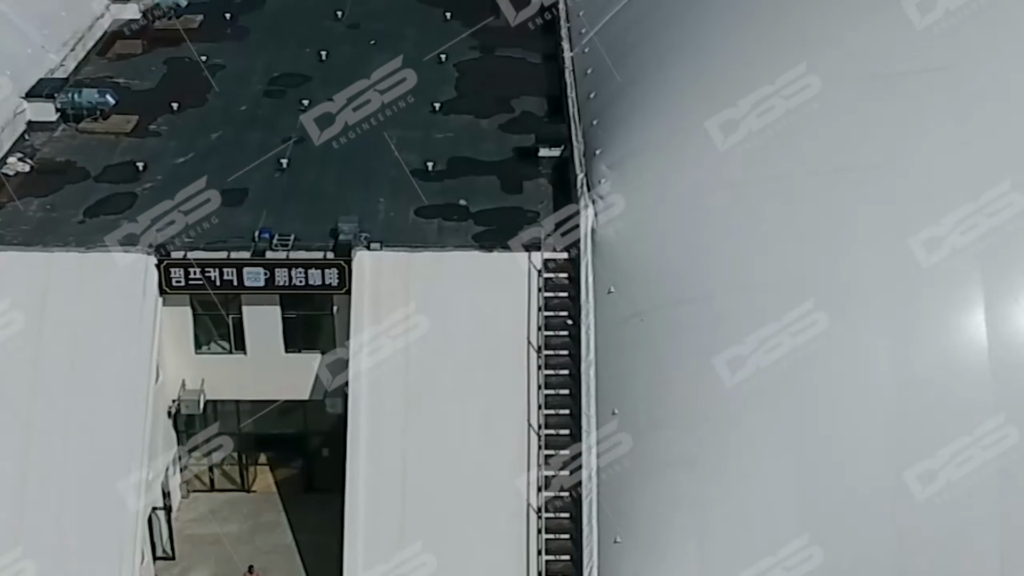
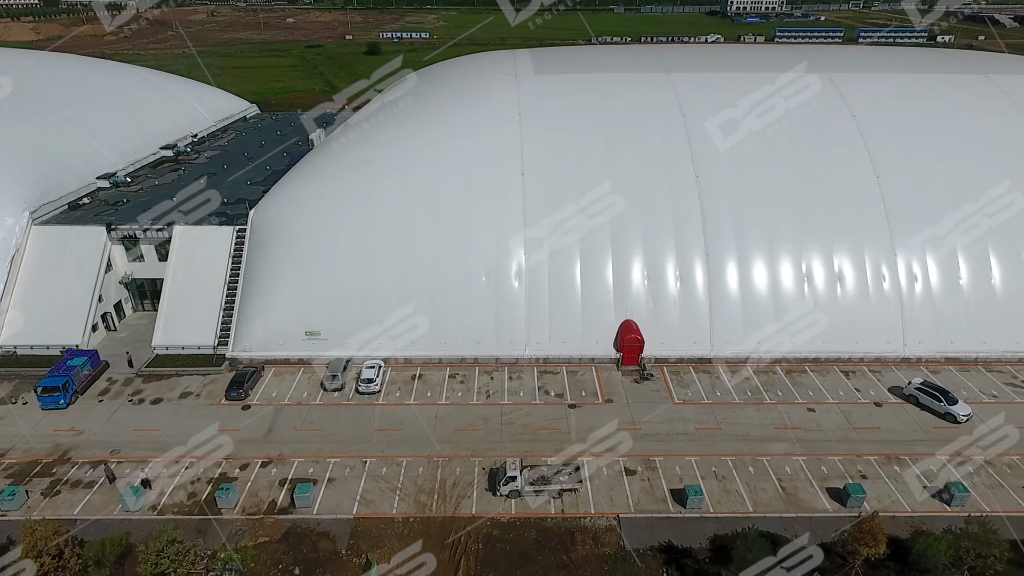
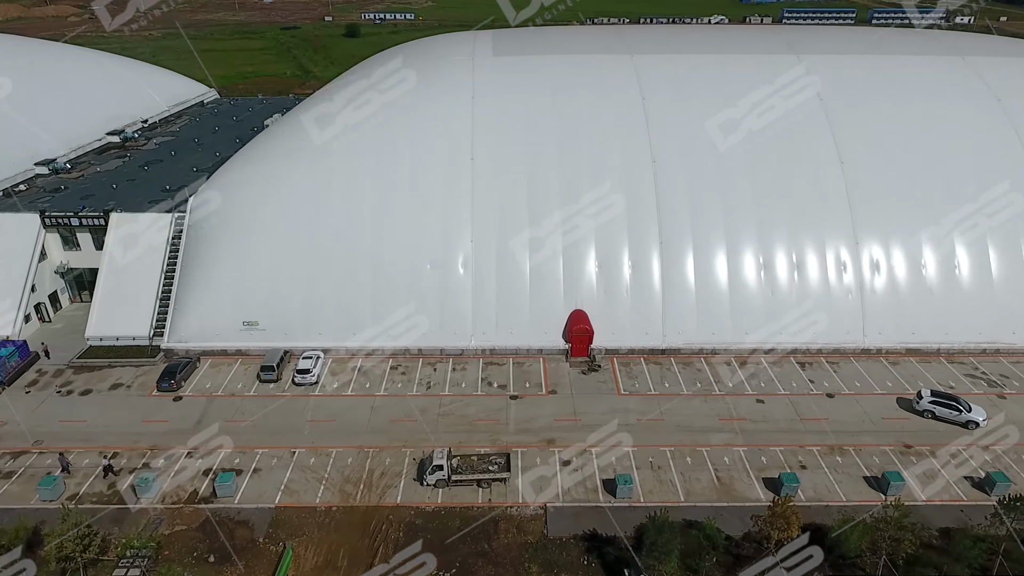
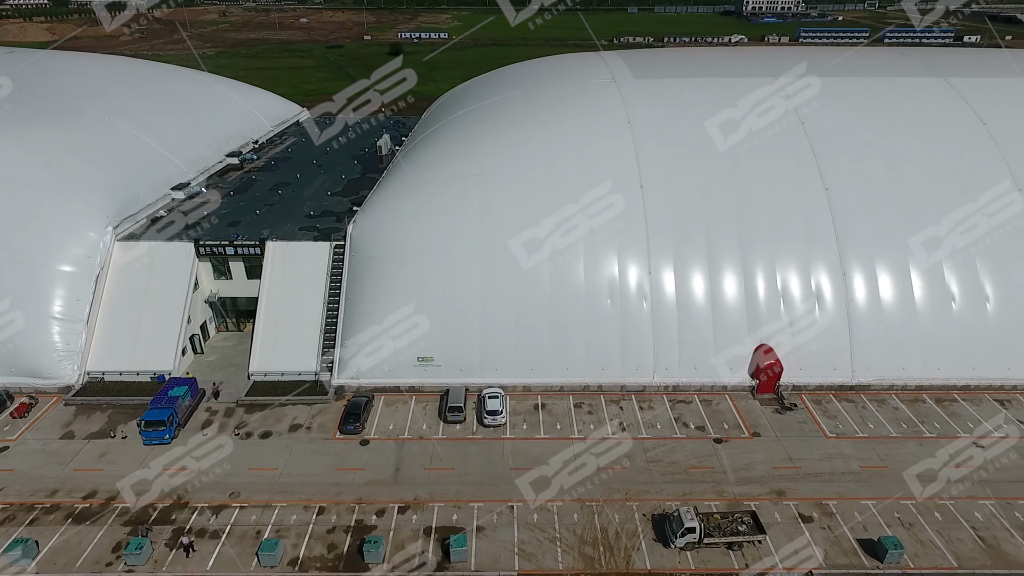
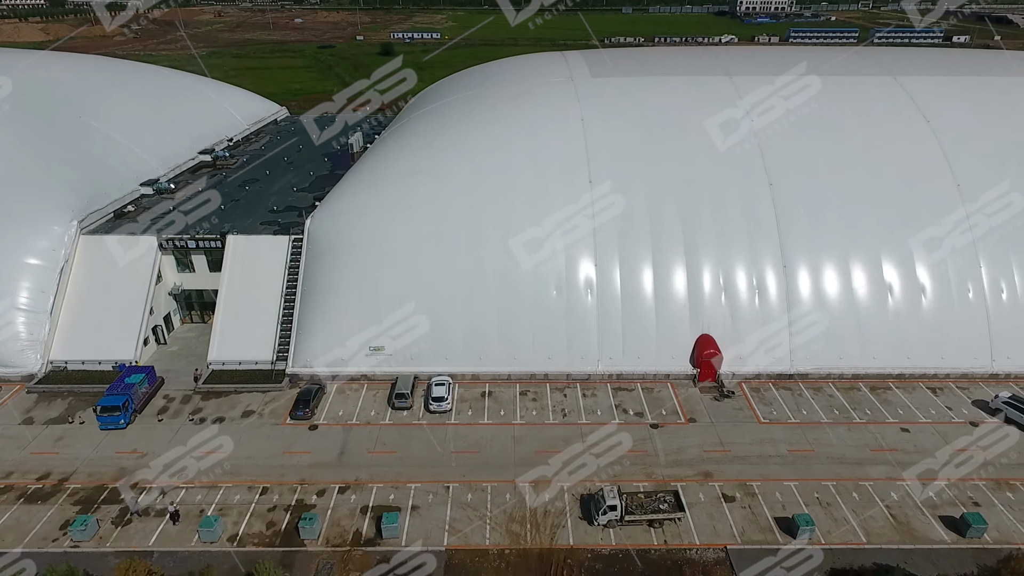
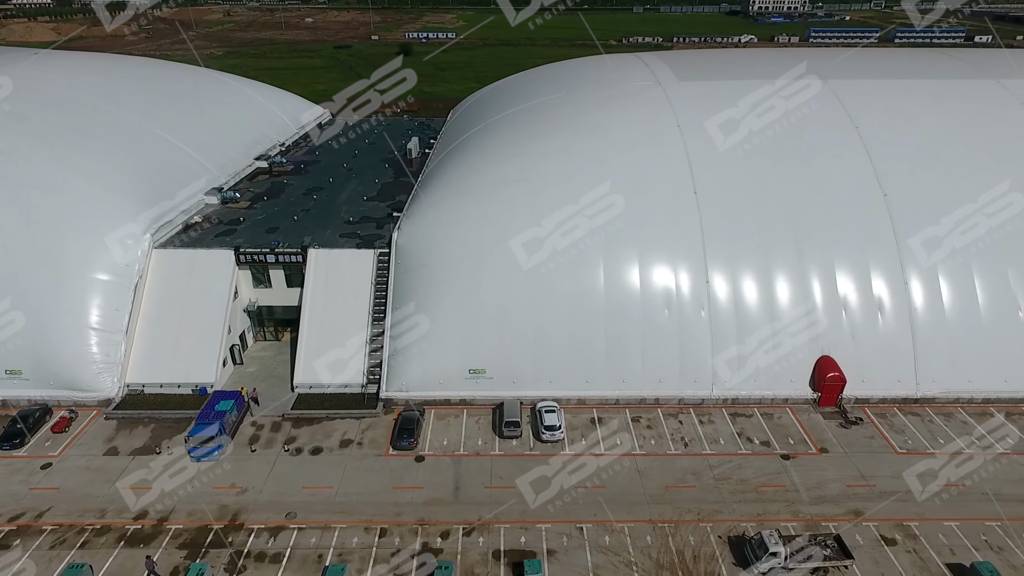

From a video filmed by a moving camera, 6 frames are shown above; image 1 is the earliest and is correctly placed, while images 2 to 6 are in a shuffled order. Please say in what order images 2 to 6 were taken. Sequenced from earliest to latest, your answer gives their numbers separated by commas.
6, 4, 5, 2, 3
